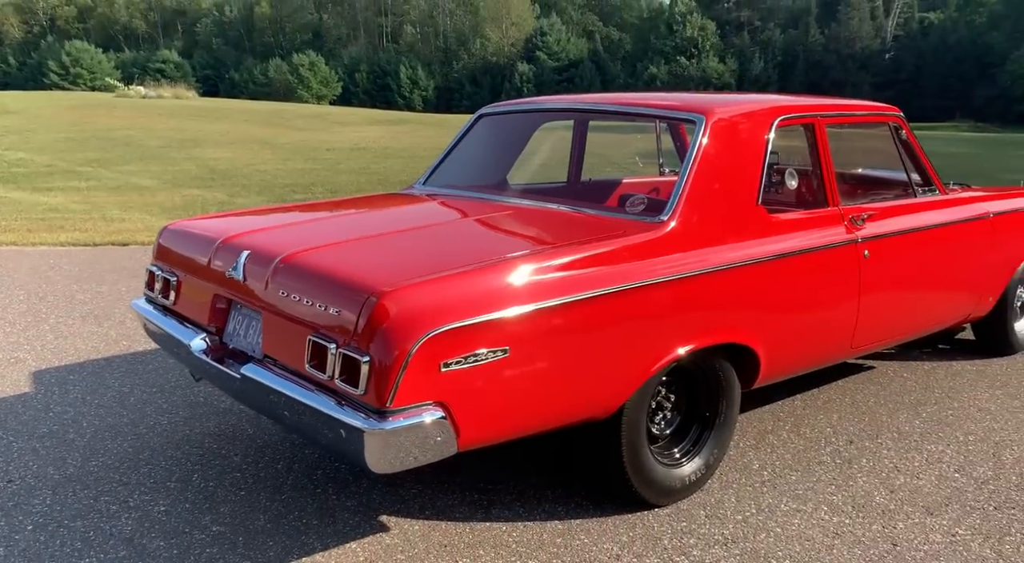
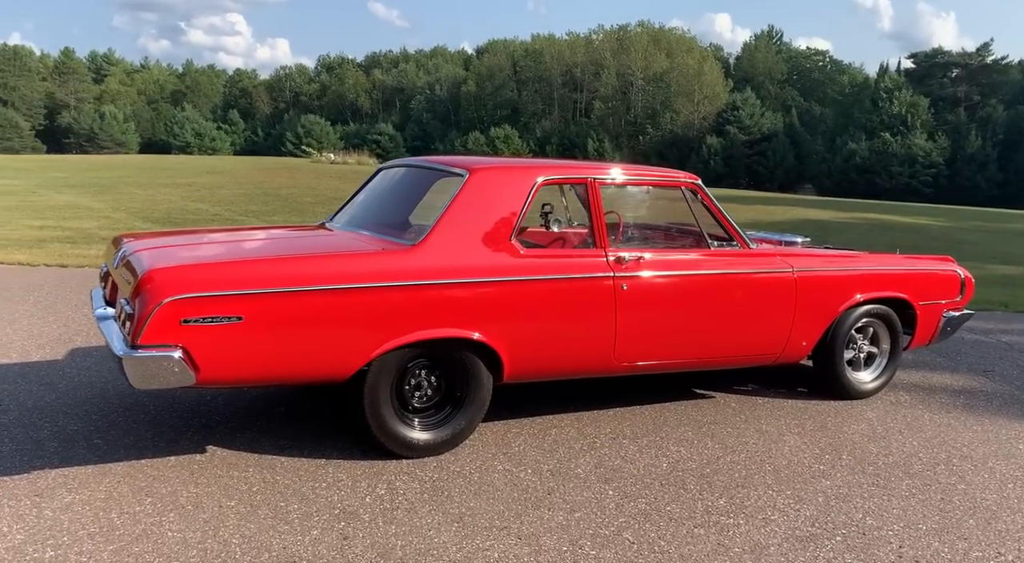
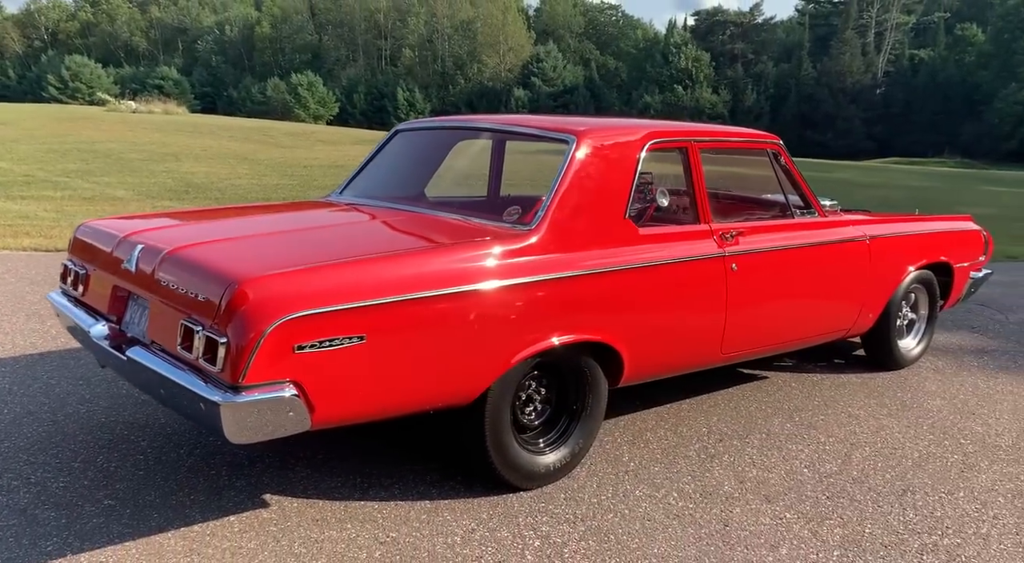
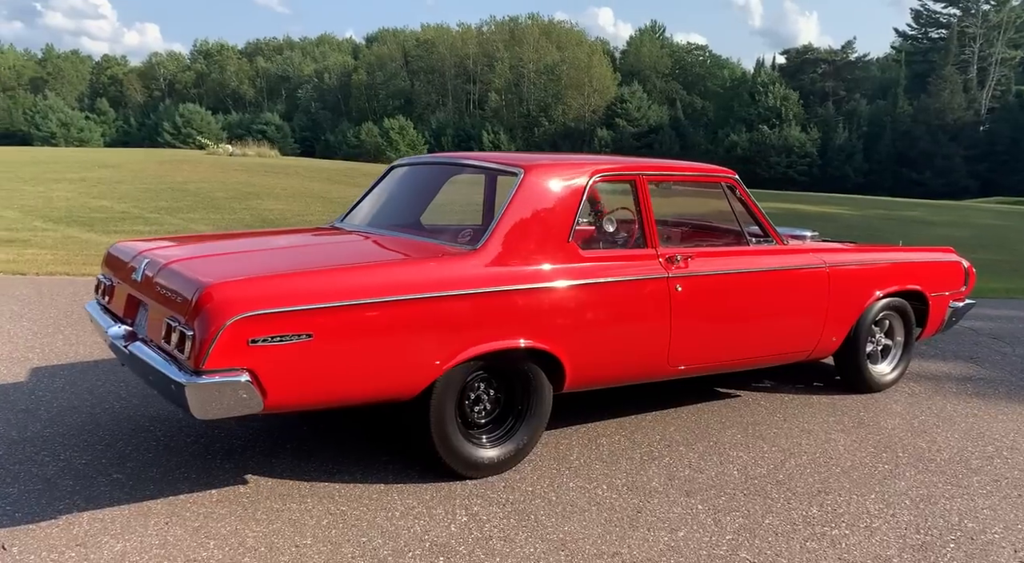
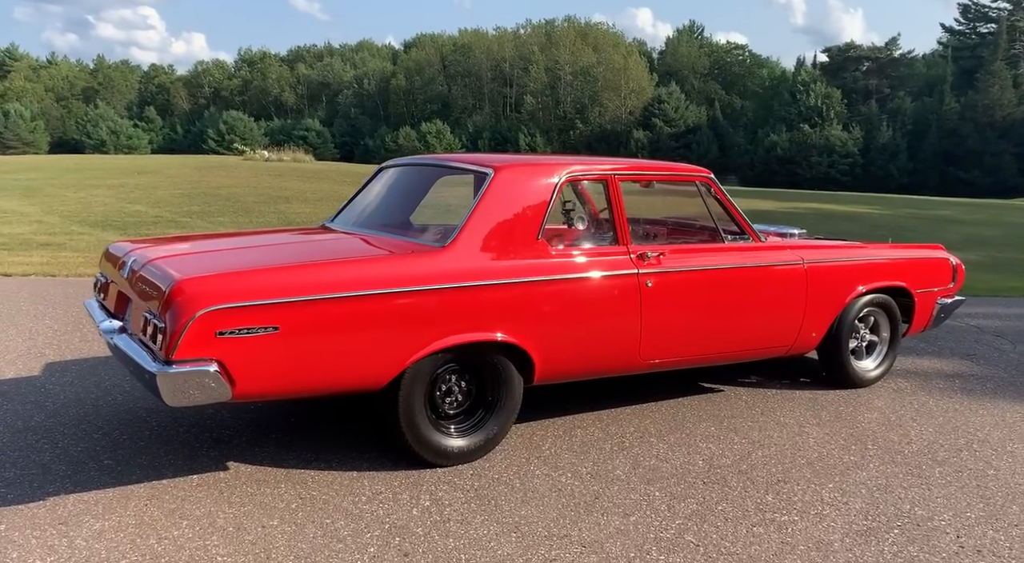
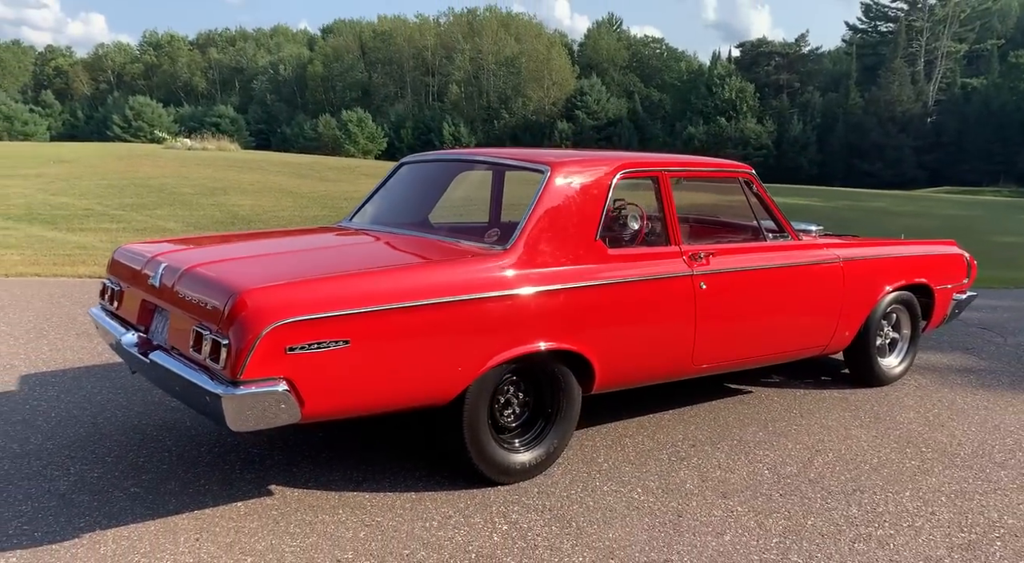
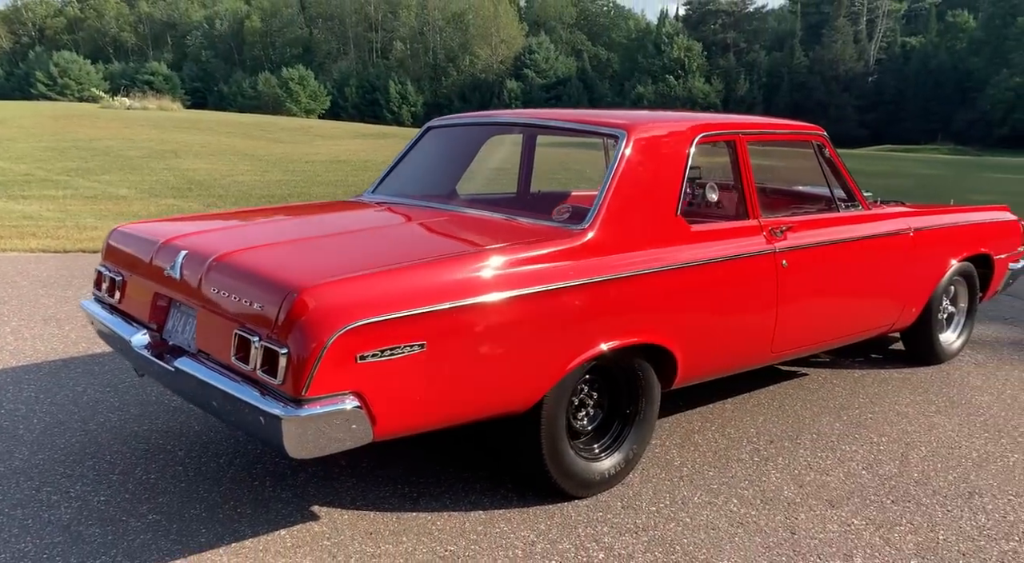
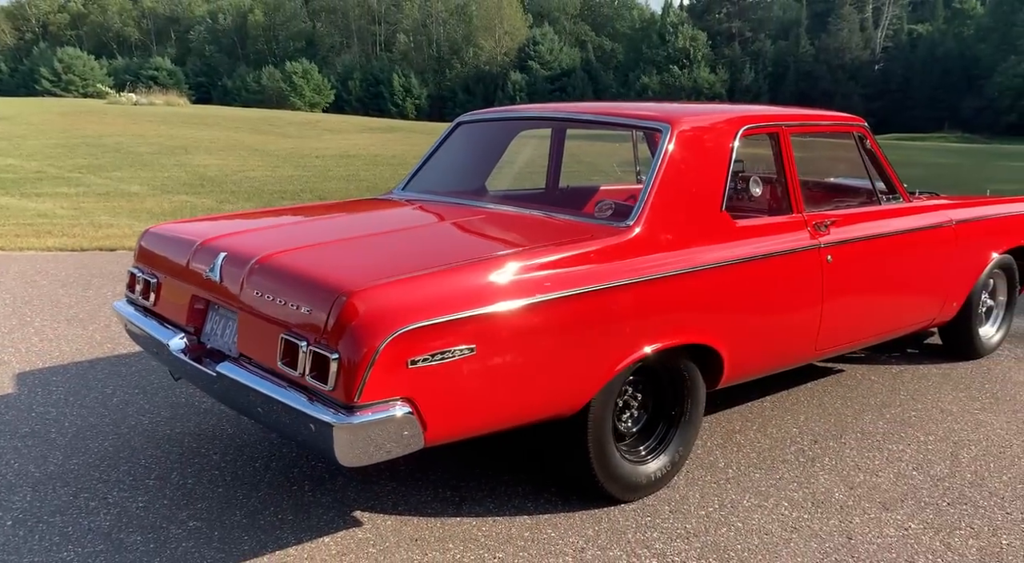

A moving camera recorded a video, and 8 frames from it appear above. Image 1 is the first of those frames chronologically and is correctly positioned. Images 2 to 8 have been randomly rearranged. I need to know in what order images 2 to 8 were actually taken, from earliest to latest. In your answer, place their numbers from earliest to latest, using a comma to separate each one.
8, 7, 3, 6, 4, 5, 2
